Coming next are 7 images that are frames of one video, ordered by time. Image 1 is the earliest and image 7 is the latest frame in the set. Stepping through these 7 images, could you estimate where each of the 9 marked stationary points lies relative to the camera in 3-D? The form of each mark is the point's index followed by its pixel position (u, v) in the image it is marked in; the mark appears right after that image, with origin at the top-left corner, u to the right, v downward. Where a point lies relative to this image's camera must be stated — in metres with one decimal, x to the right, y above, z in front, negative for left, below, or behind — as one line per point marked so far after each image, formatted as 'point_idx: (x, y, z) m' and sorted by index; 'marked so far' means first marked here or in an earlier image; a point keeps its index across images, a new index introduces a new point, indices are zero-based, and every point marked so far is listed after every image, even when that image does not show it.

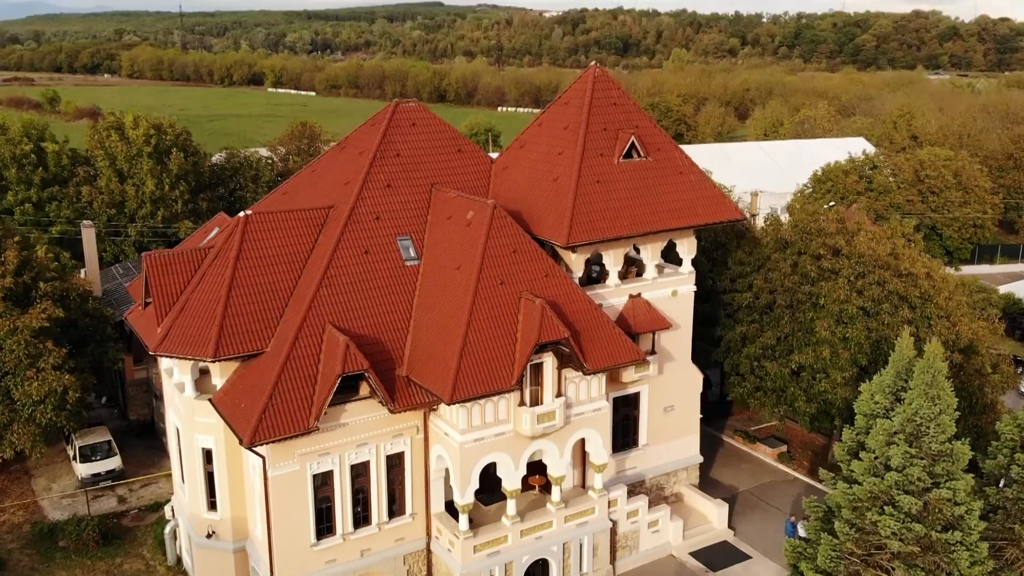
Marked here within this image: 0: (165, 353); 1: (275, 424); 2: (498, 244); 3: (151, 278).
0: (-8.4, -1.6, +18.6) m
1: (-5.3, -3.1, +17.2) m
2: (-0.3, +1.1, +19.6) m
3: (-9.3, +0.3, +19.7) m
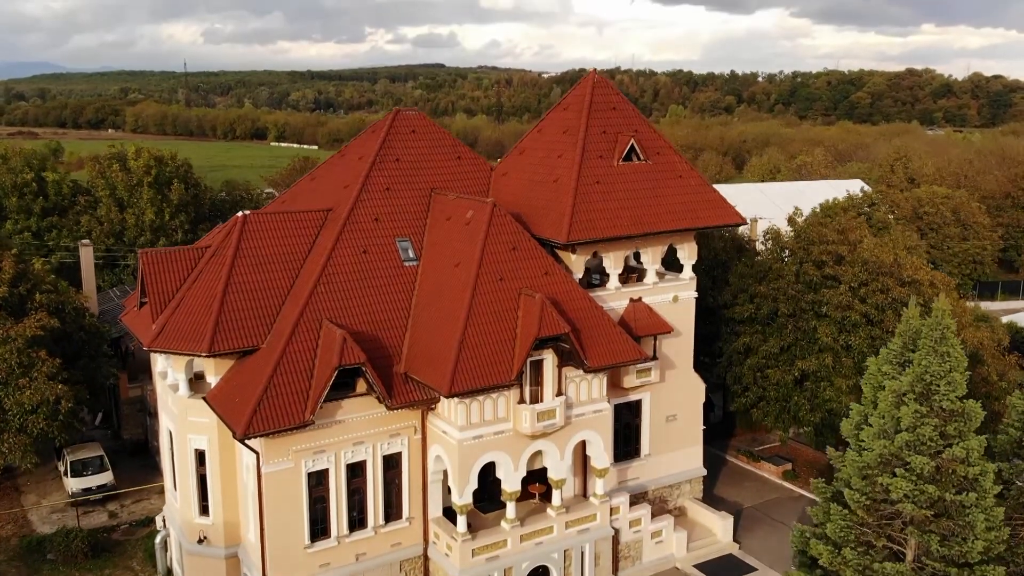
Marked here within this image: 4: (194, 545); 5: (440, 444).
0: (-8.5, -1.4, +18.4) m
1: (-5.4, -2.8, +16.9) m
2: (-0.4, +1.2, +19.6) m
3: (-9.3, +0.3, +19.6) m
4: (-8.2, -6.6, +19.7) m
5: (-1.7, -3.8, +18.8) m
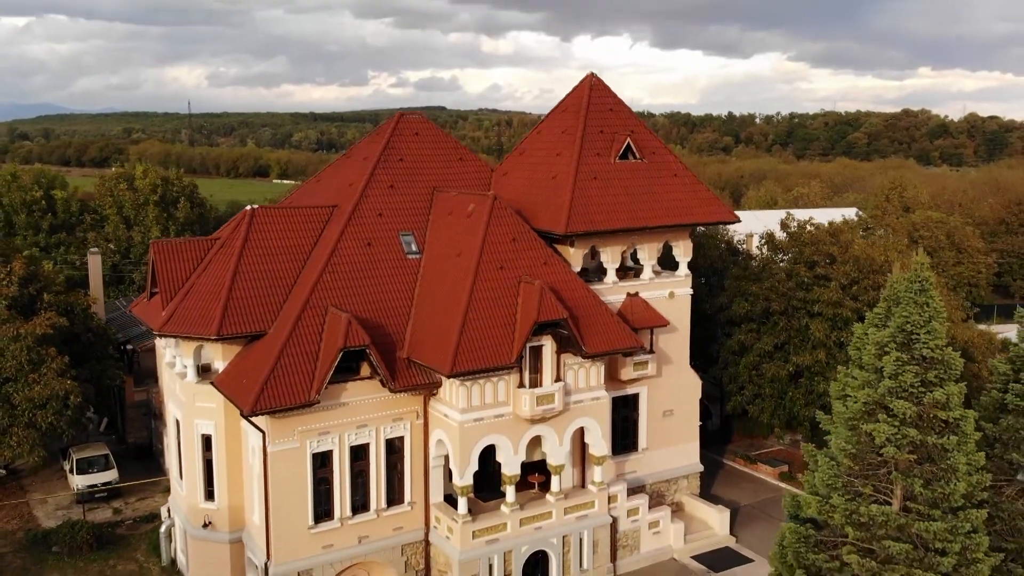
0: (-8.5, -1.1, +19.0) m
1: (-5.4, -2.4, +17.4) m
2: (-0.4, +1.5, +20.3) m
3: (-9.3, +0.6, +20.2) m
4: (-8.2, -6.3, +20.0) m
5: (-1.7, -3.5, +19.2) m
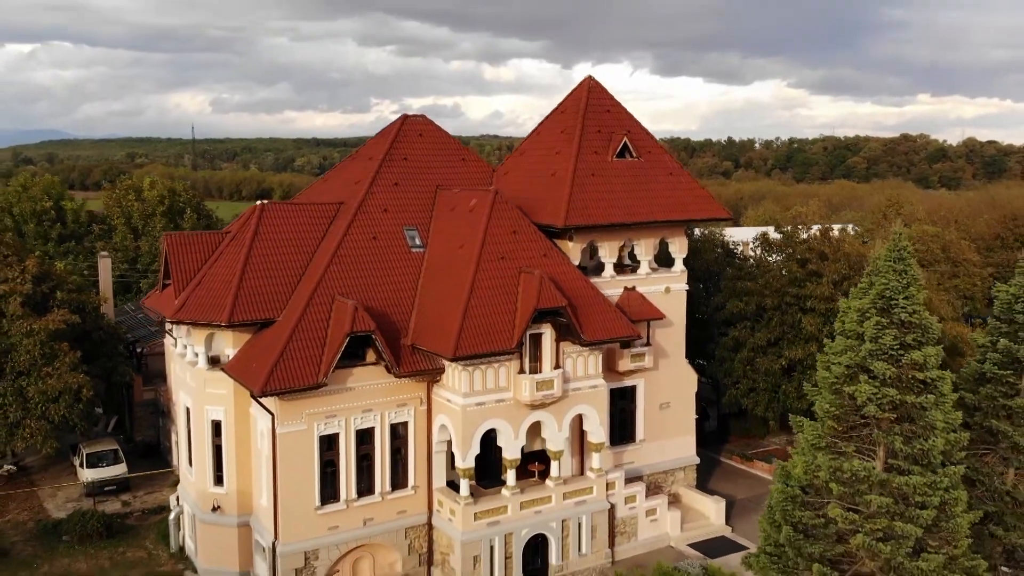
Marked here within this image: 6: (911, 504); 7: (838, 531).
0: (-8.4, -0.8, +19.7) m
1: (-5.3, -2.1, +18.0) m
2: (-0.3, +1.7, +21.0) m
3: (-9.3, +0.9, +21.0) m
4: (-8.2, -6.1, +20.5) m
5: (-1.7, -3.2, +19.9) m
6: (+6.4, -3.4, +12.2) m
7: (+5.4, -4.0, +12.7) m
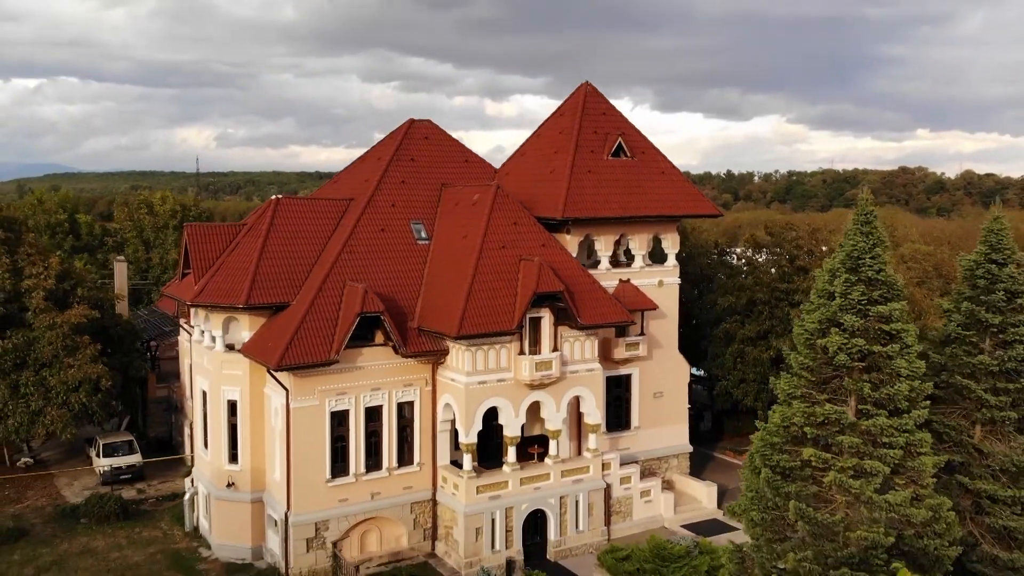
0: (-8.4, -0.4, +20.9) m
1: (-5.3, -1.6, +19.2) m
2: (-0.3, +2.1, +22.3) m
3: (-9.3, +1.2, +22.2) m
4: (-8.1, -5.7, +21.5) m
5: (-1.7, -2.8, +21.0) m
6: (+6.4, -2.8, +13.3) m
7: (+5.4, -3.3, +13.7) m
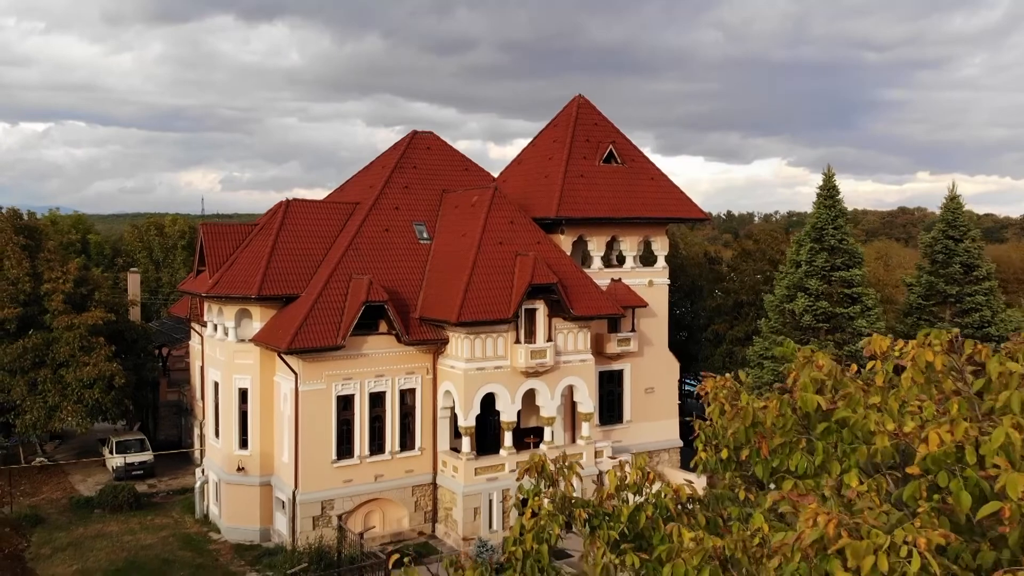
0: (-8.5, -0.2, +22.2) m
1: (-5.4, -1.3, +20.4) m
2: (-0.4, +2.2, +23.8) m
3: (-9.4, +1.3, +23.6) m
4: (-8.2, -5.5, +22.6) m
5: (-1.8, -2.6, +22.1) m
6: (+6.3, -2.1, +14.5) m
7: (+5.3, -2.7, +14.9) m
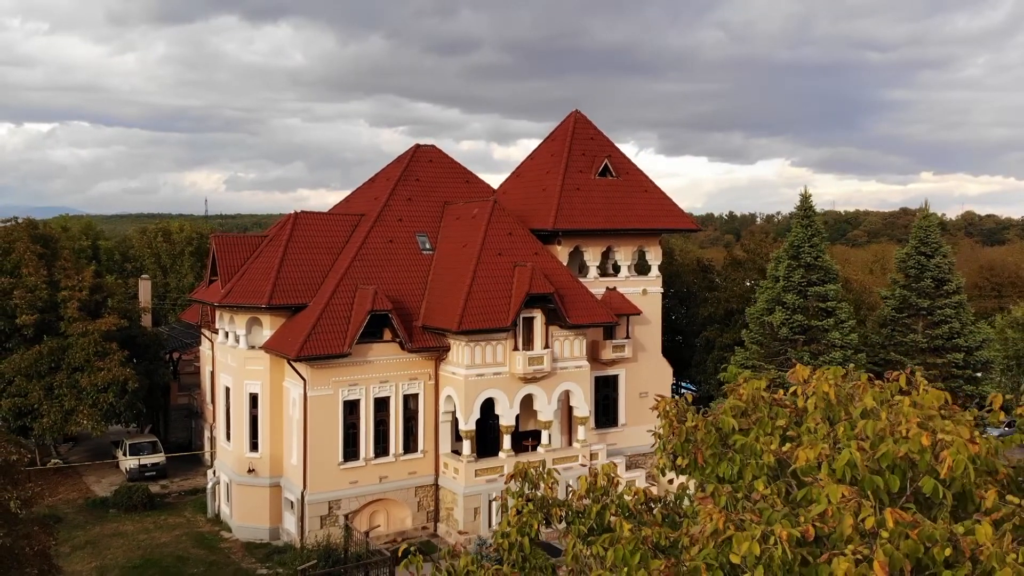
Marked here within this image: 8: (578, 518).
0: (-8.6, -0.5, +23.2) m
1: (-5.5, -1.6, +21.5) m
2: (-0.5, +1.9, +24.8) m
3: (-9.4, +1.1, +24.7) m
4: (-8.3, -5.8, +23.6) m
5: (-1.9, -2.9, +23.2) m
6: (+6.2, -2.4, +15.5) m
7: (+5.2, -3.0, +15.9) m
8: (+0.8, -2.7, +9.0) m
